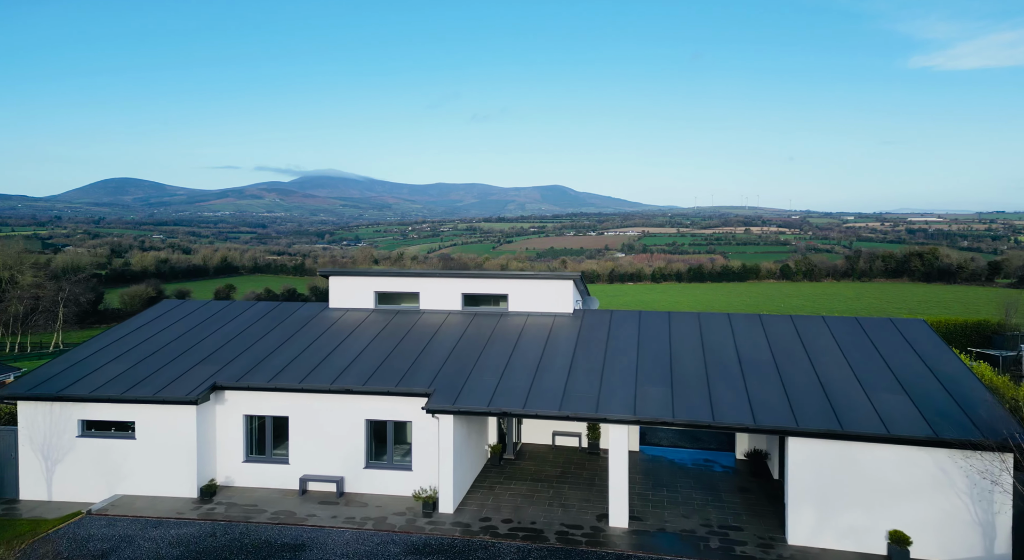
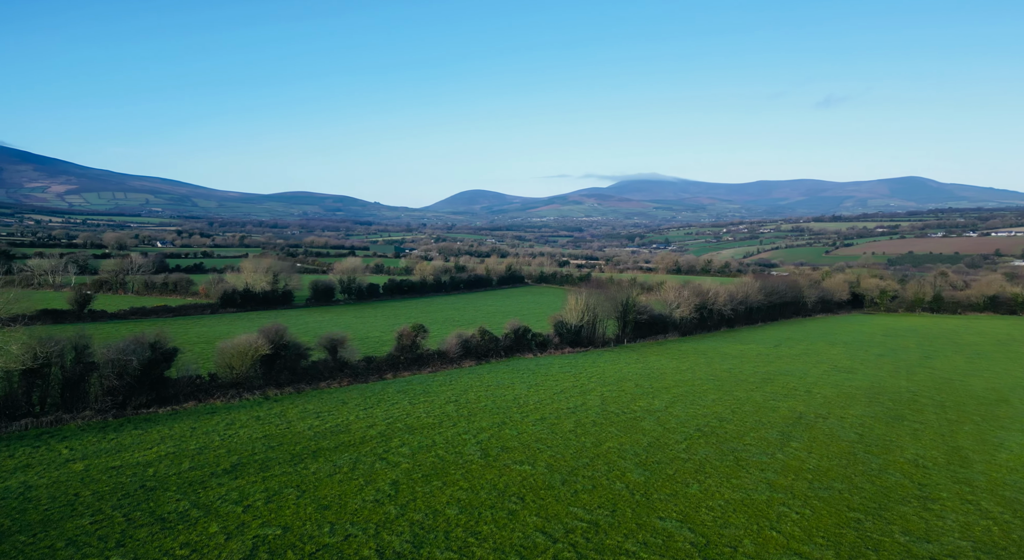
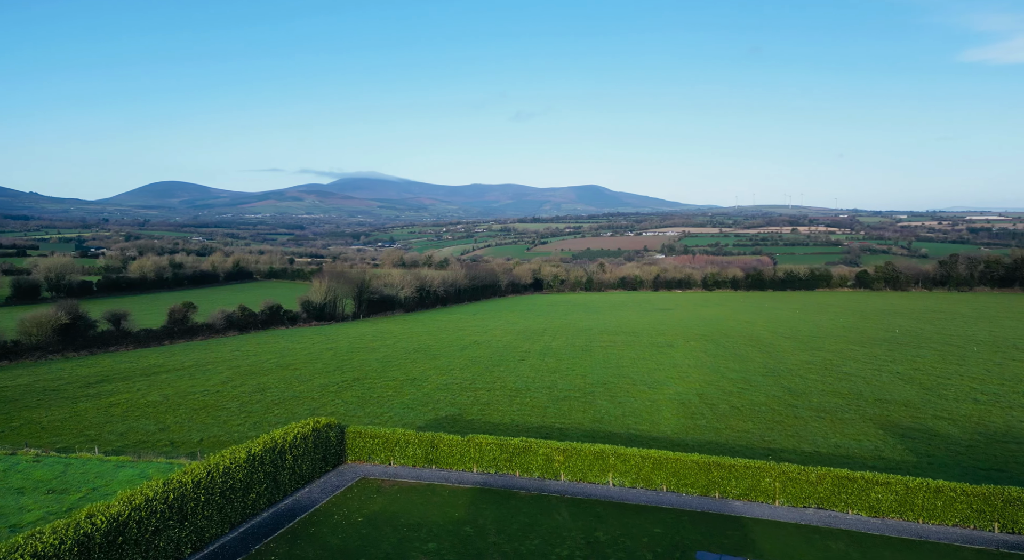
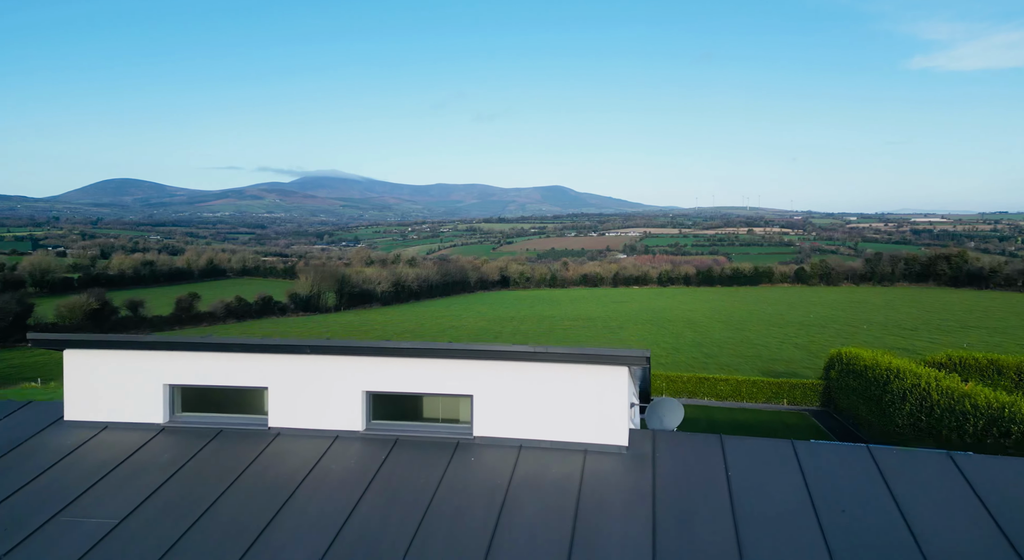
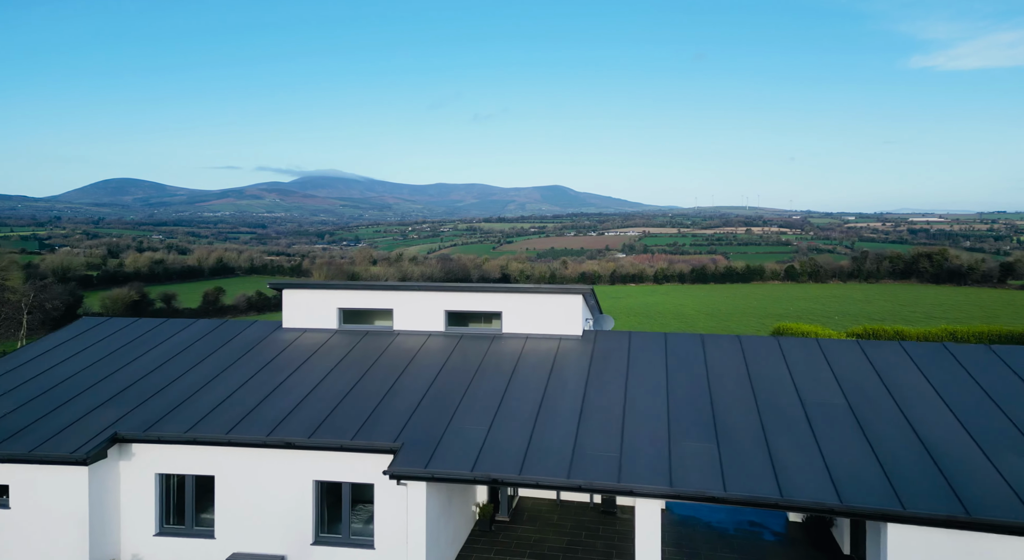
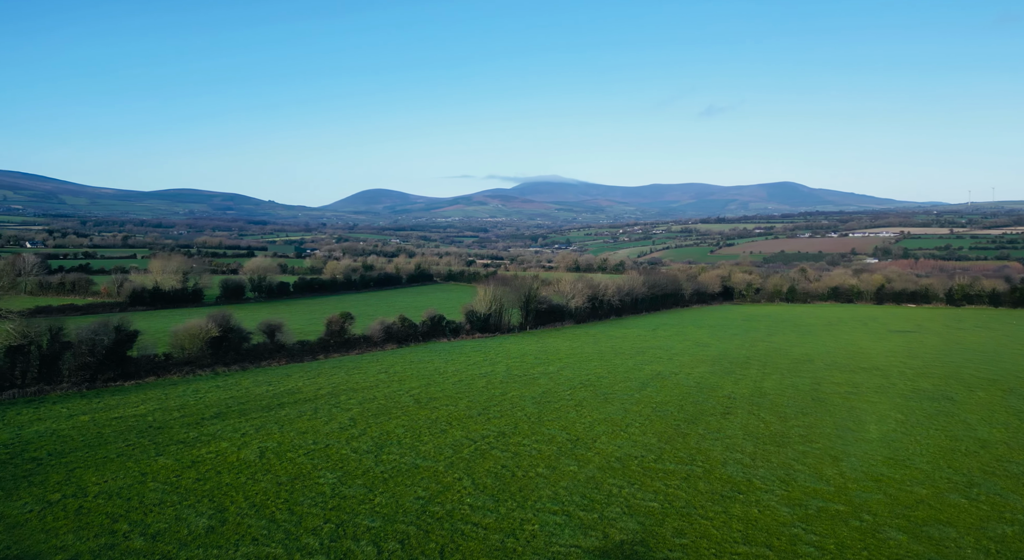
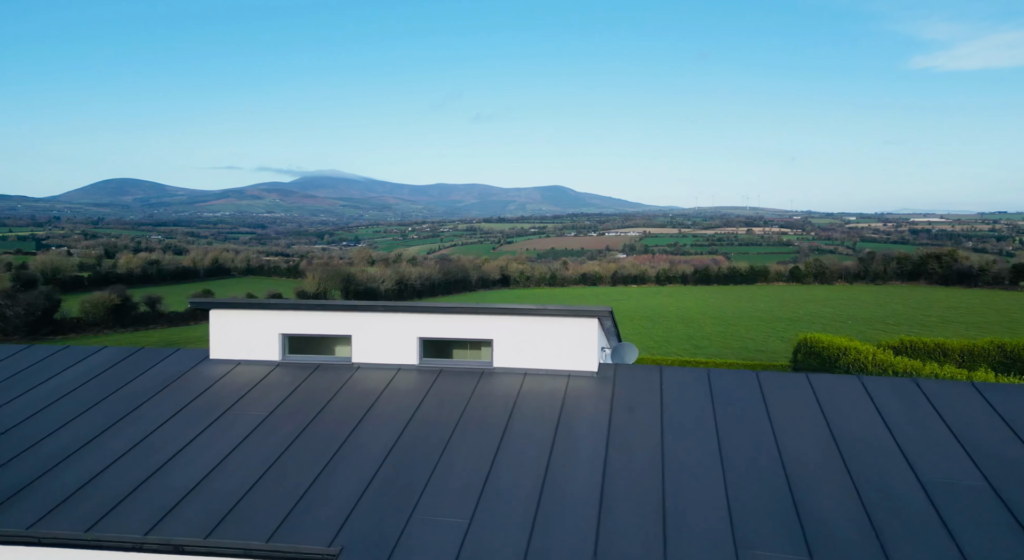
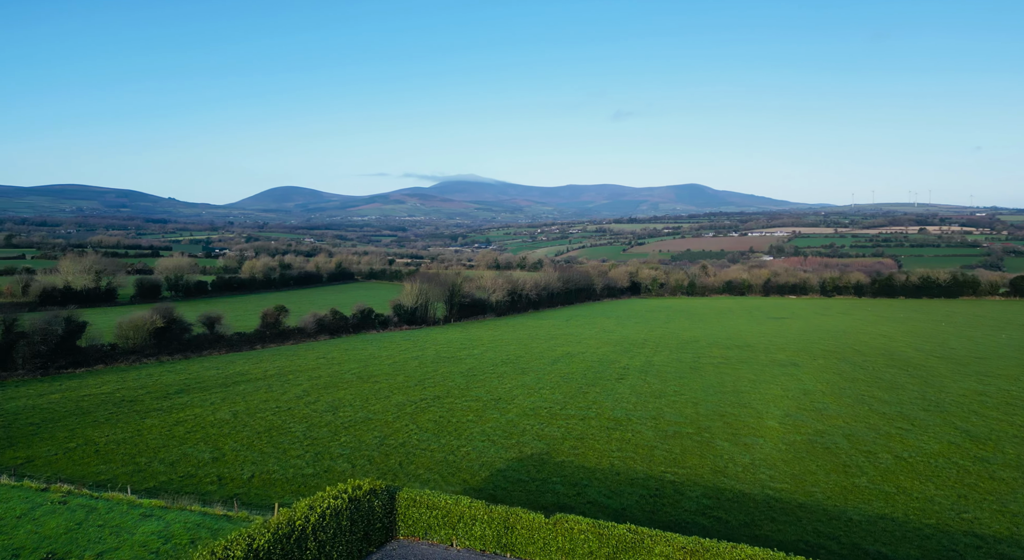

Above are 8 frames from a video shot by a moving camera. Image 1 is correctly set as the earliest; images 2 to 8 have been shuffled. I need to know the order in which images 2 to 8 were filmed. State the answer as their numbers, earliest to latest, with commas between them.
5, 7, 4, 3, 8, 6, 2
